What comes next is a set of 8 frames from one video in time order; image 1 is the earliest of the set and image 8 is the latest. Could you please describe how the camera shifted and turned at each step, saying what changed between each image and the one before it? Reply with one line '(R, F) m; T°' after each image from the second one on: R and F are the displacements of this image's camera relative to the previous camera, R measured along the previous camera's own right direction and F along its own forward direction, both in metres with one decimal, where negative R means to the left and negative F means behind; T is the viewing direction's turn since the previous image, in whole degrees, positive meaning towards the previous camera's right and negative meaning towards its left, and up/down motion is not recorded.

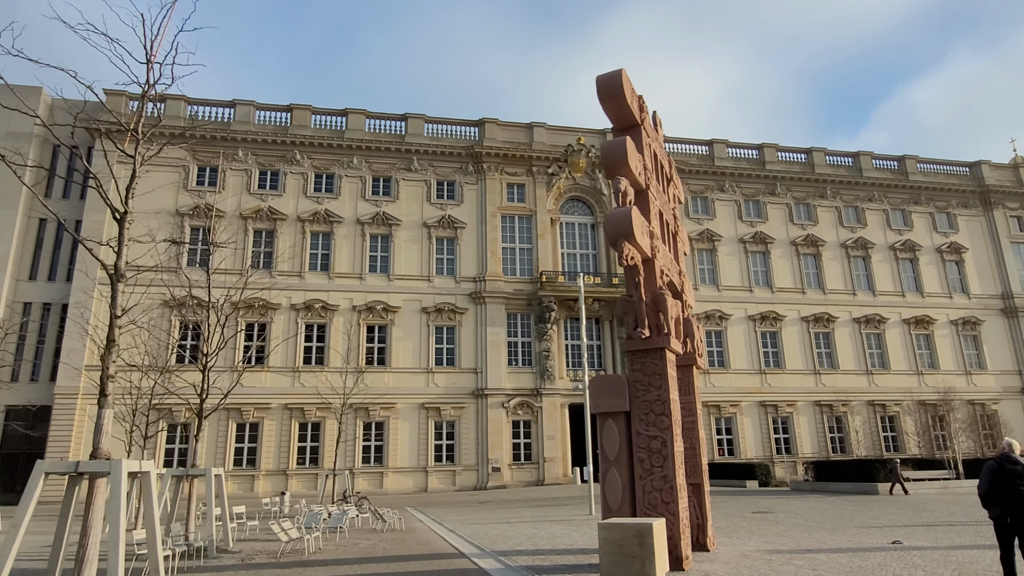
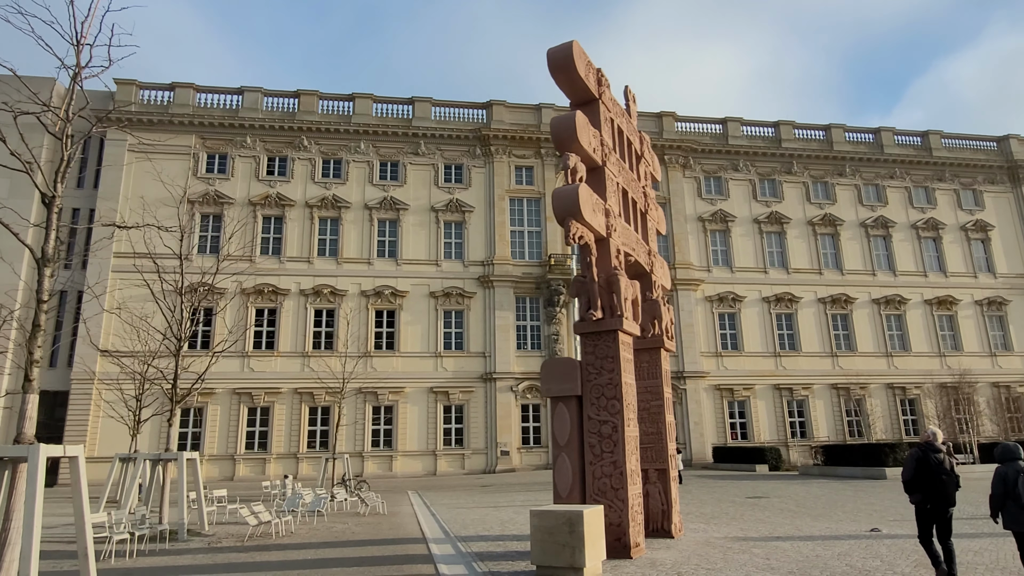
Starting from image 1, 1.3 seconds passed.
(+0.9, +0.2) m; -2°
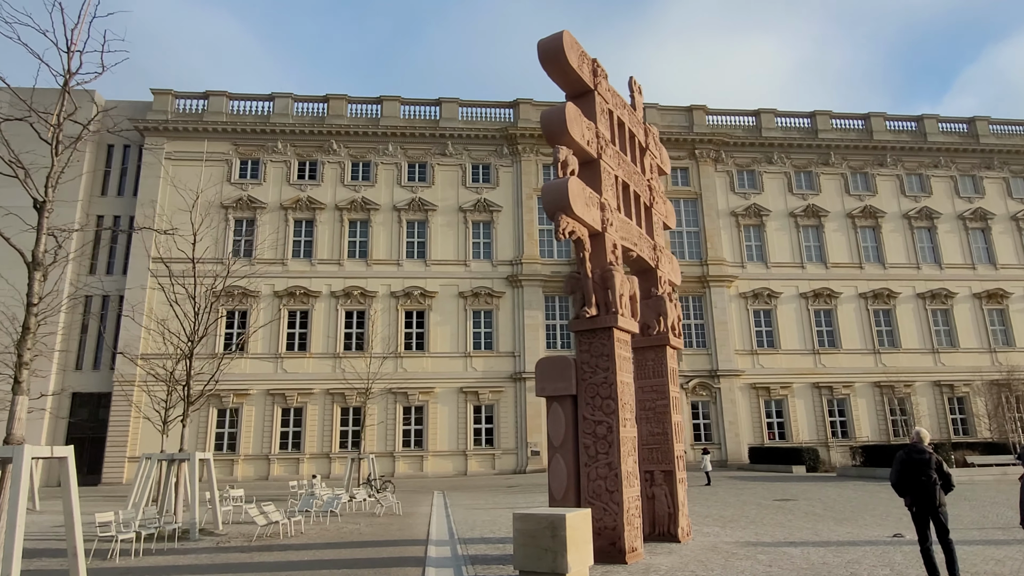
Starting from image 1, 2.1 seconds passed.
(+0.5, +0.2) m; -3°
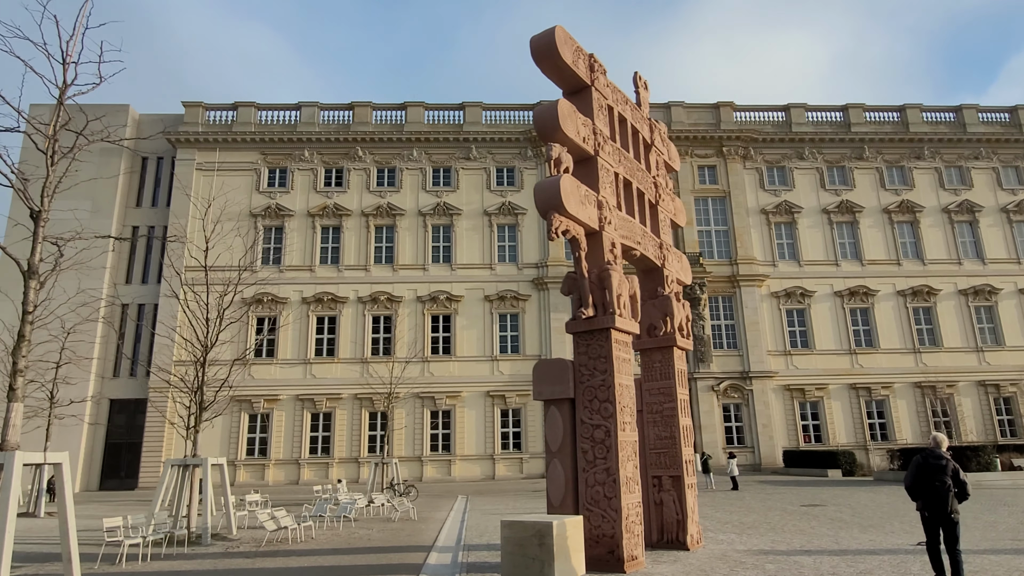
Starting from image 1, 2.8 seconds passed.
(+0.4, +0.2) m; -3°
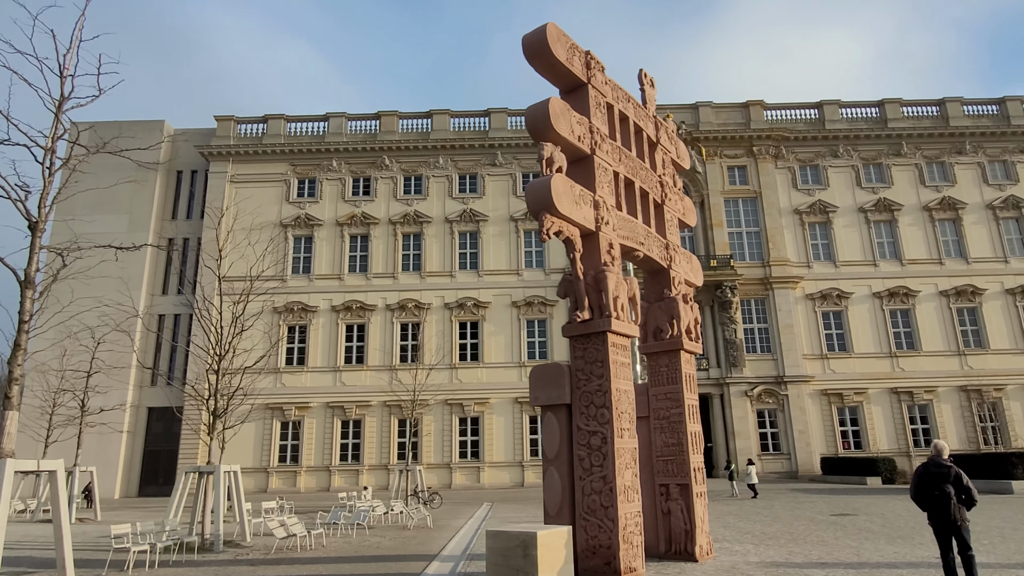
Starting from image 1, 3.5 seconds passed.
(+0.4, +0.2) m; -3°
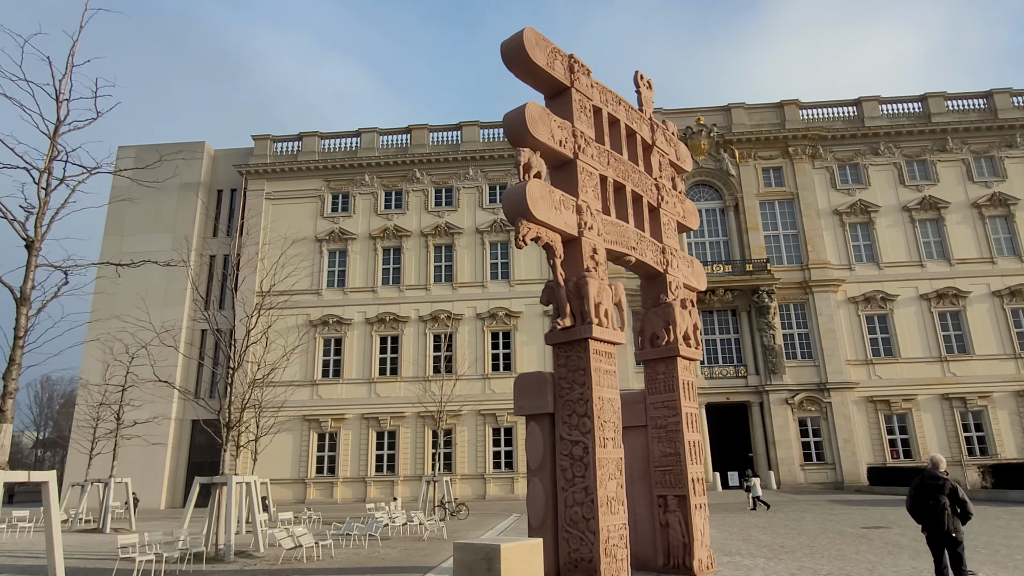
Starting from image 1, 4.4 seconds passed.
(+0.6, +0.1) m; -4°
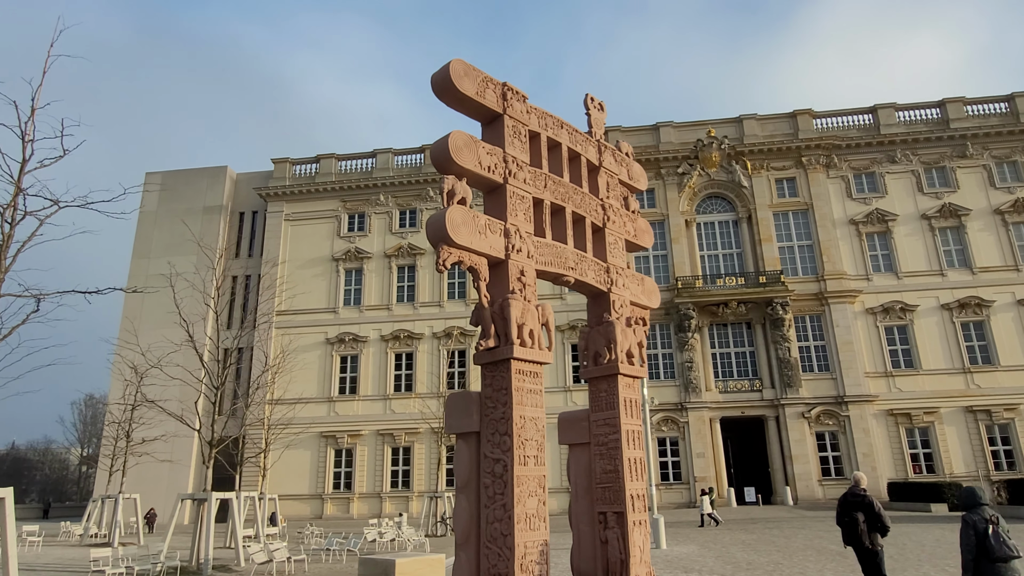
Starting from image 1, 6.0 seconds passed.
(+1.1, -0.2) m; -3°
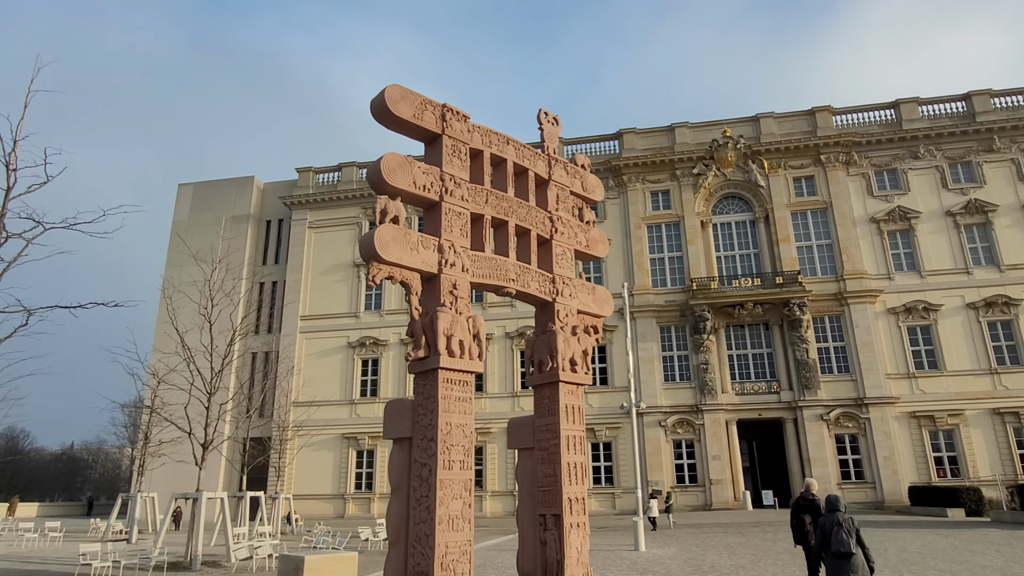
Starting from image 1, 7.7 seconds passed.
(+1.2, -0.3) m; -3°
